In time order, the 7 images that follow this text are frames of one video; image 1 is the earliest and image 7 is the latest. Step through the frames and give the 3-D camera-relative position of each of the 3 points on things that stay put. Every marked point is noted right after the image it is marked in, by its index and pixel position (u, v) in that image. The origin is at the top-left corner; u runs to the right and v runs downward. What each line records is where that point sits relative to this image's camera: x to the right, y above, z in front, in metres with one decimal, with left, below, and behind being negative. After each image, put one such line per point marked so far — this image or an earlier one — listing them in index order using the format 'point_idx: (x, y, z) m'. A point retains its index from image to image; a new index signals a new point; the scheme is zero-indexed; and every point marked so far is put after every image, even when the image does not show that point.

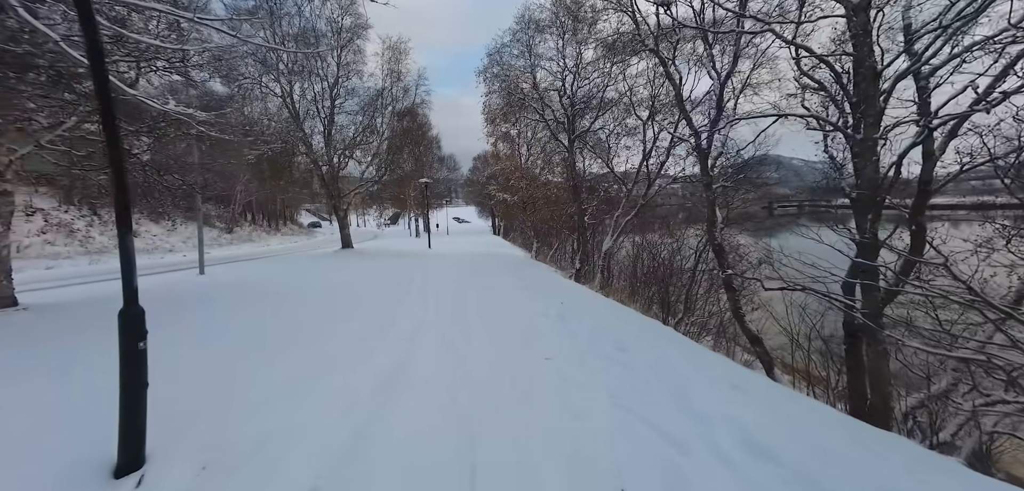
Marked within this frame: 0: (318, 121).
0: (-8.8, +5.7, +16.4) m
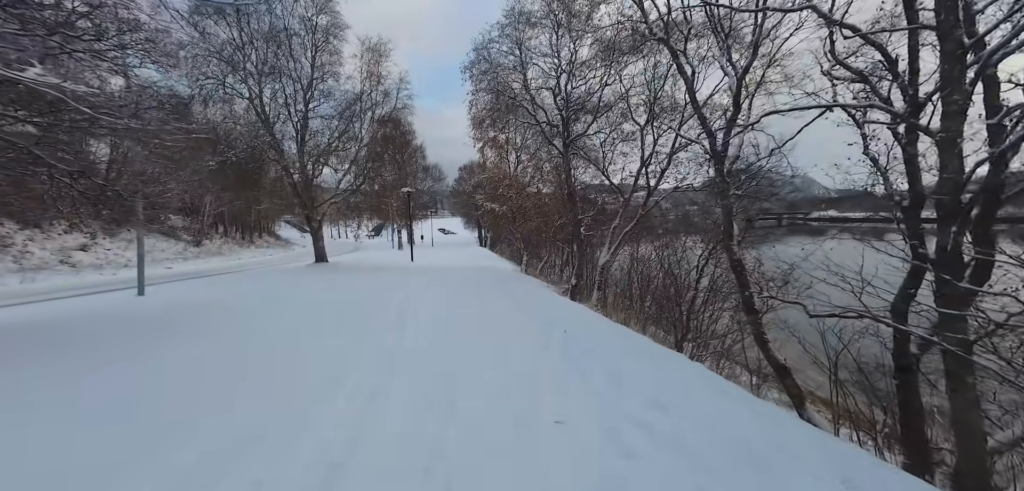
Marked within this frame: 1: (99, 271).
0: (-9.4, +5.1, +15.2) m
1: (-18.8, -1.2, +16.3) m
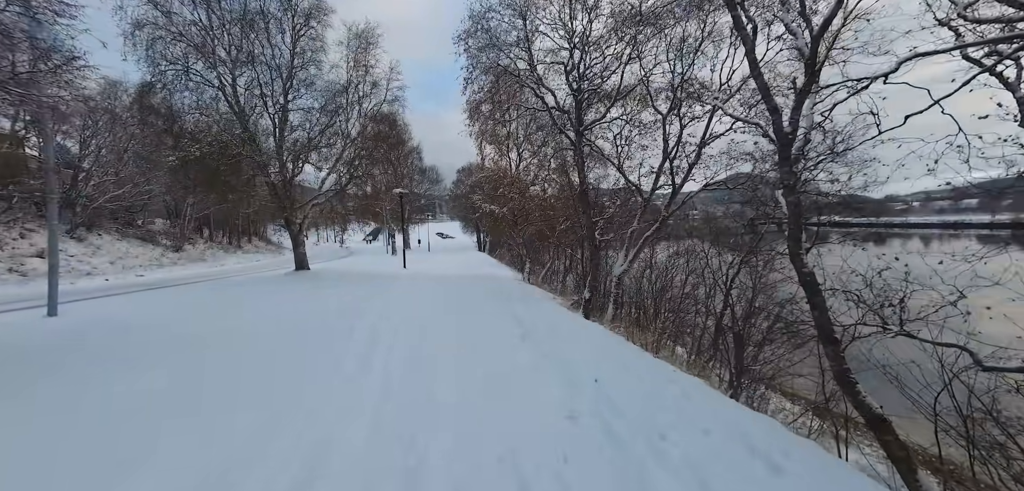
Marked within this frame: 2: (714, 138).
0: (-9.3, +4.9, +13.7) m
1: (-18.8, -1.4, +14.7) m
2: (+4.8, +2.6, +8.6) m
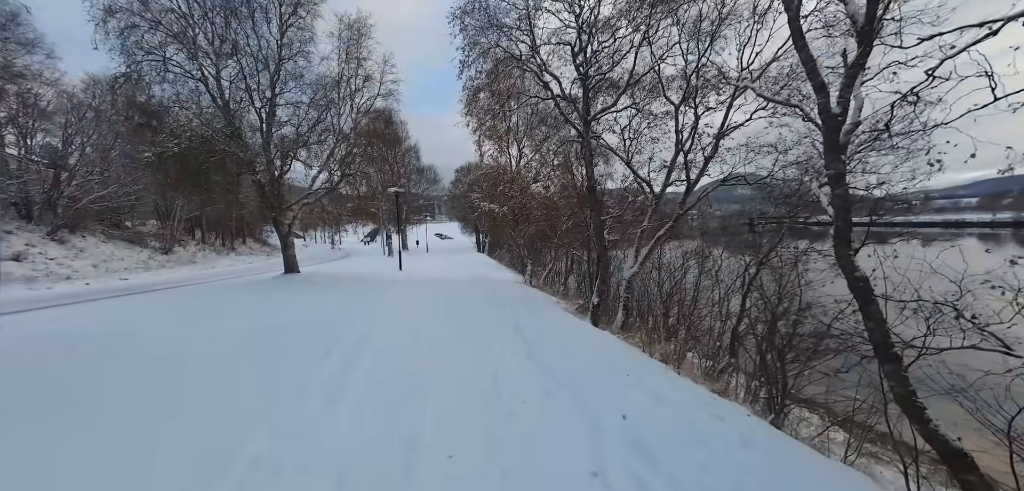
0: (-9.3, +4.8, +13.0) m
1: (-18.8, -1.5, +14.0) m
2: (+4.8, +2.6, +7.8) m
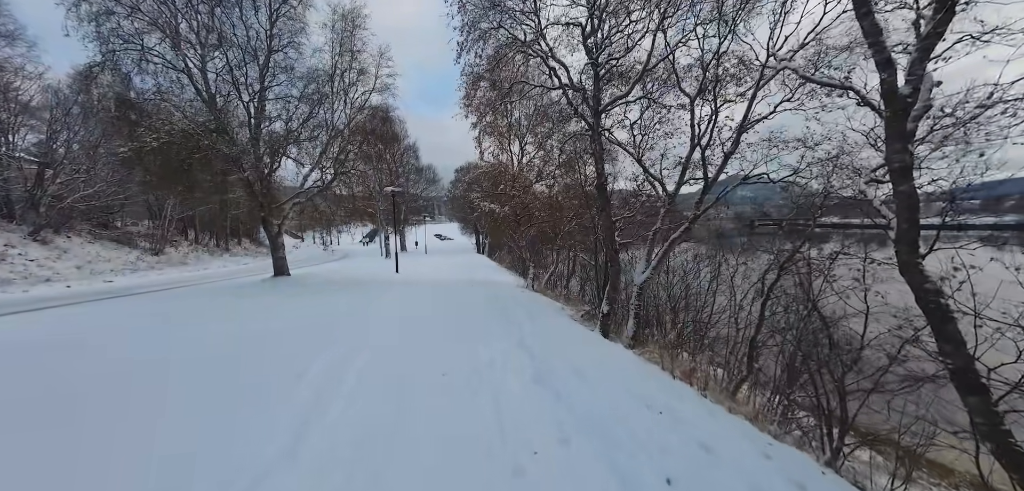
0: (-9.2, +4.7, +12.3) m
1: (-18.7, -1.5, +13.3) m
2: (+4.9, +2.5, +7.2) m
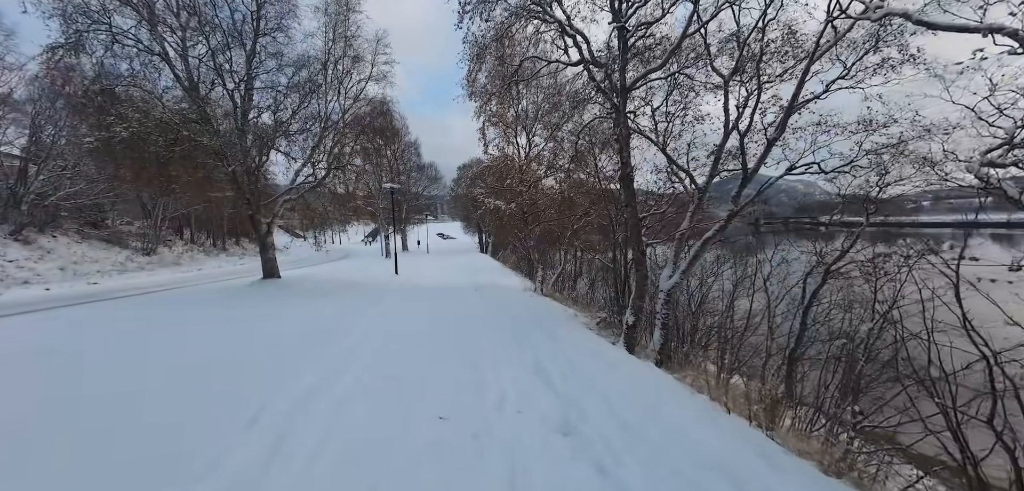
0: (-9.0, +4.7, +11.4) m
1: (-18.5, -1.6, +12.4) m
2: (+5.0, +2.5, +6.1) m
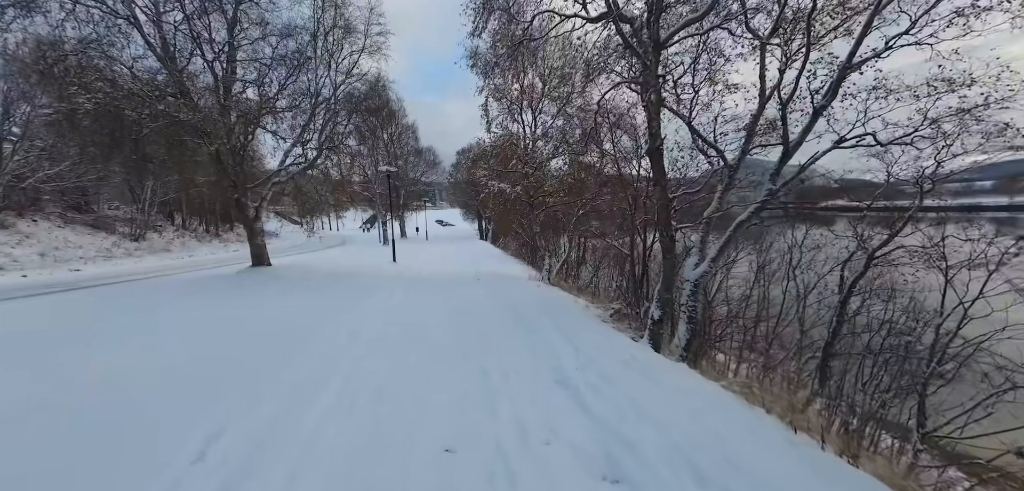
0: (-8.9, +5.2, +10.4) m
1: (-18.3, -1.1, +11.7) m
2: (+5.2, +2.7, +5.3) m
